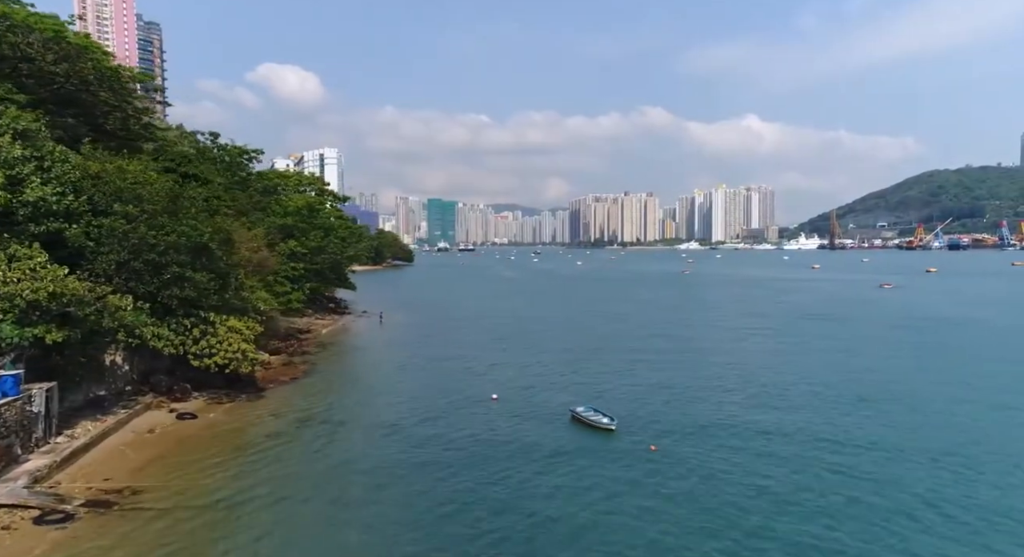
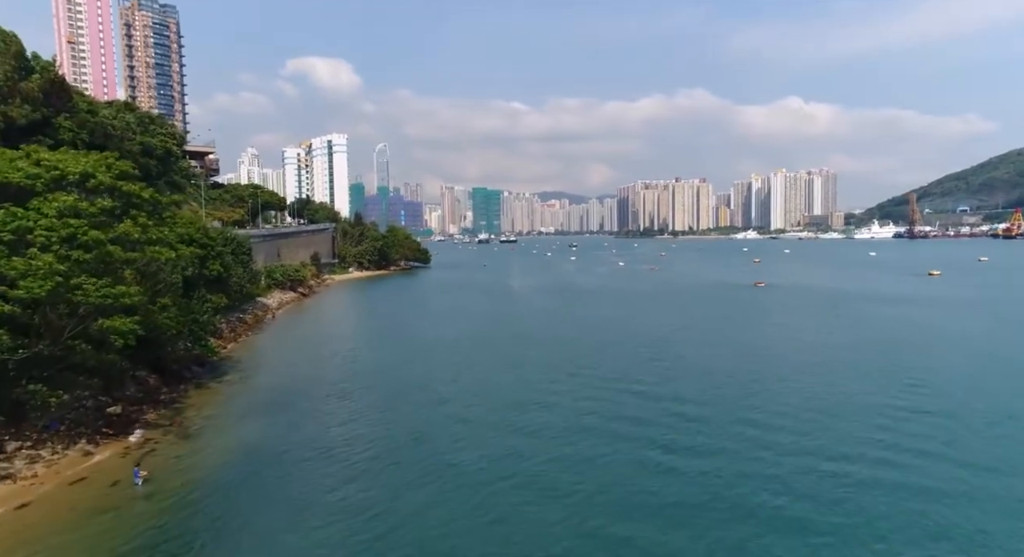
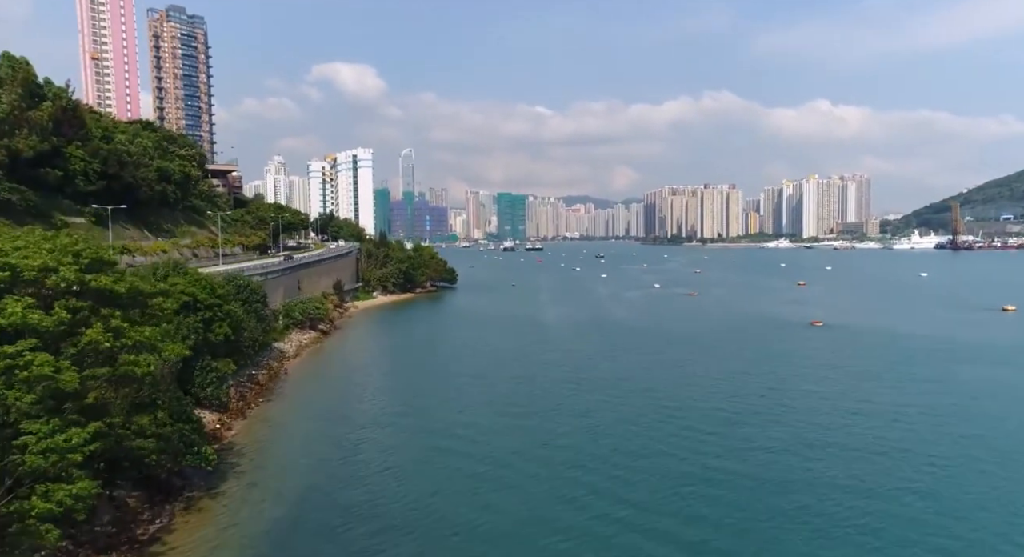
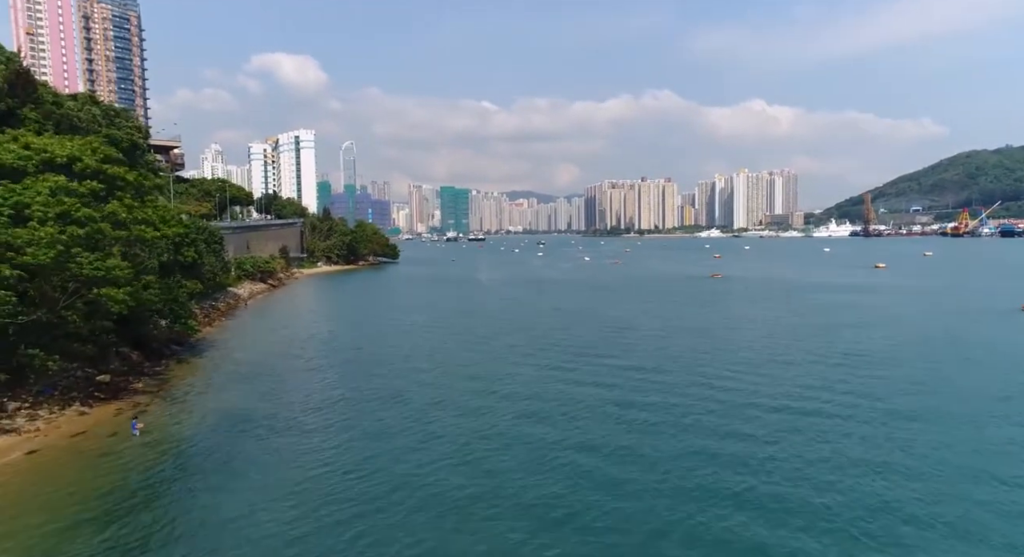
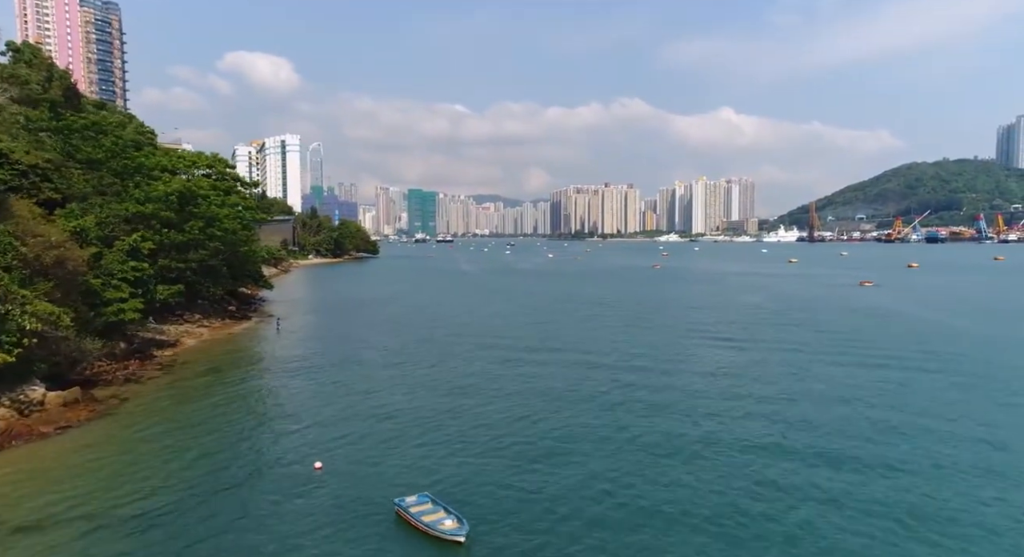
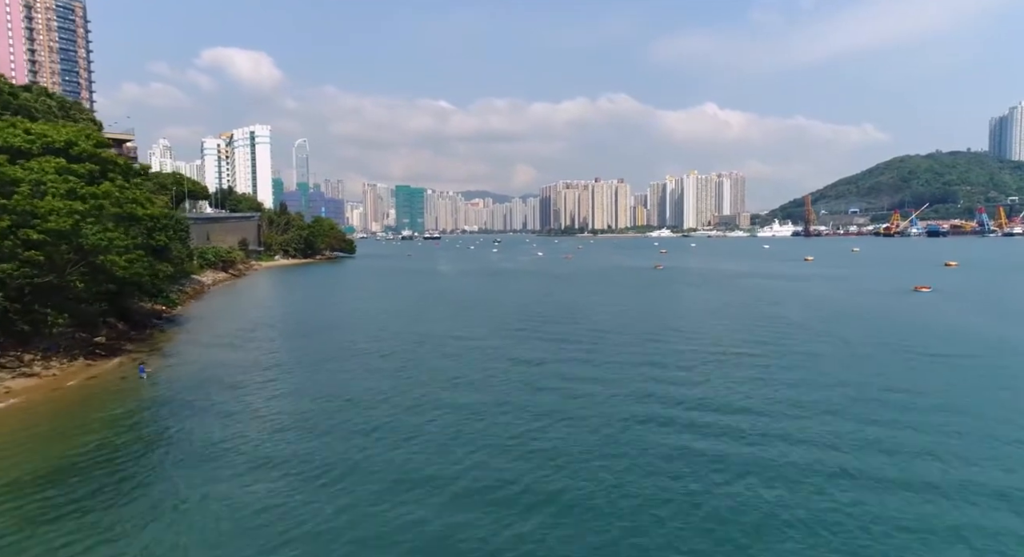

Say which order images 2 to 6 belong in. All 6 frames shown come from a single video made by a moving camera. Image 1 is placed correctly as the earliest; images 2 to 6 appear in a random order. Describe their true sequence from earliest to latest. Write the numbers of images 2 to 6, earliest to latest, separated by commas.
5, 6, 4, 2, 3
